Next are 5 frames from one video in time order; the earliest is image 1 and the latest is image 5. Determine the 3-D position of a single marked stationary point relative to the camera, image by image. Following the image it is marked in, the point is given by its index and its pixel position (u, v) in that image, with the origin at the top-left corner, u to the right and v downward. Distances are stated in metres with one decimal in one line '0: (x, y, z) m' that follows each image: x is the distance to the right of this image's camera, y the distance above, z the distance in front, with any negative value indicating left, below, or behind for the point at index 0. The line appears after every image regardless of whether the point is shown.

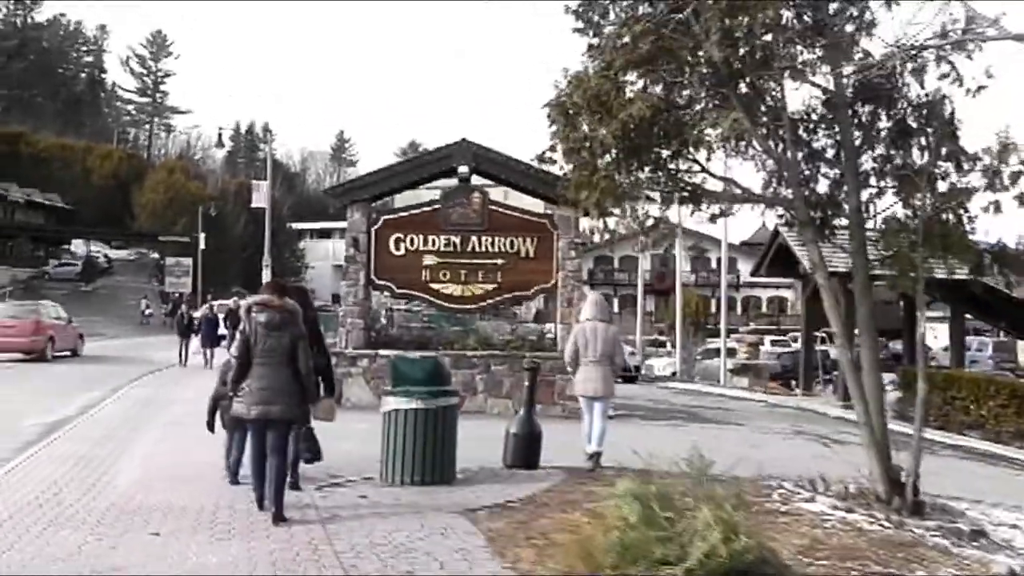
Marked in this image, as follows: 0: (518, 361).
0: (+0.1, -1.3, +19.9) m
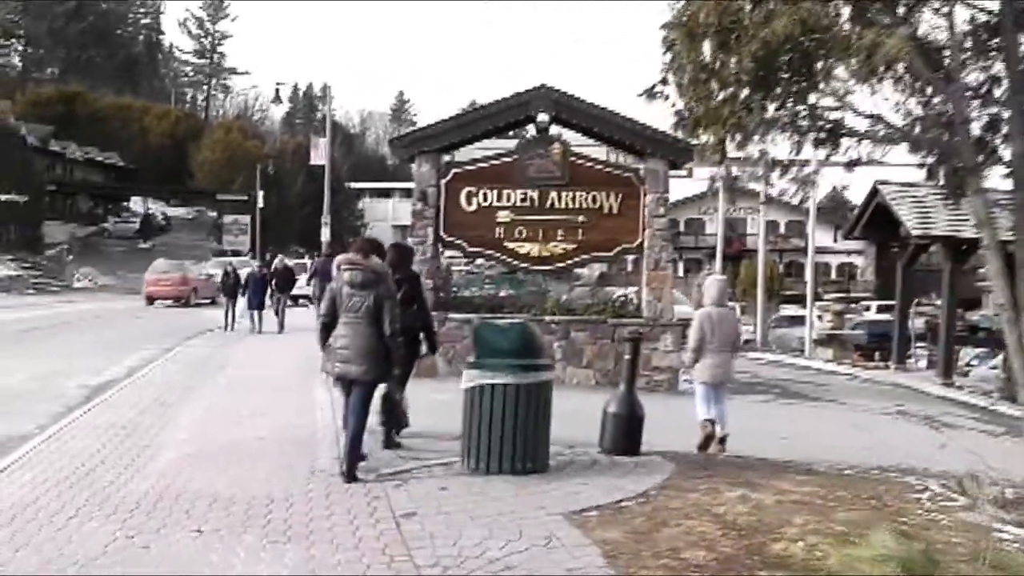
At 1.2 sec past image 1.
0: (+1.5, -0.7, +18.2) m
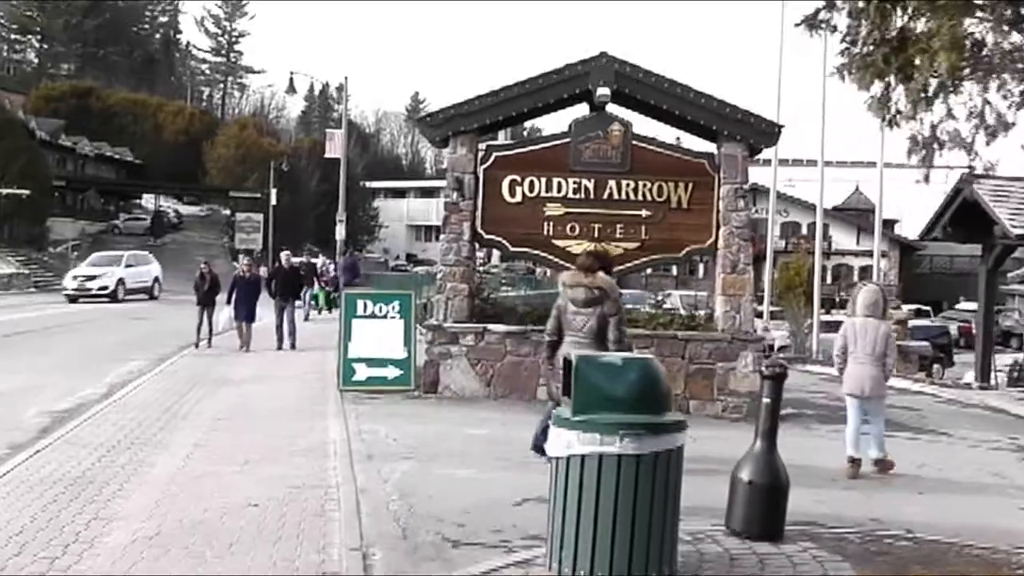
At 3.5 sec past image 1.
0: (+2.2, -0.8, +15.3) m
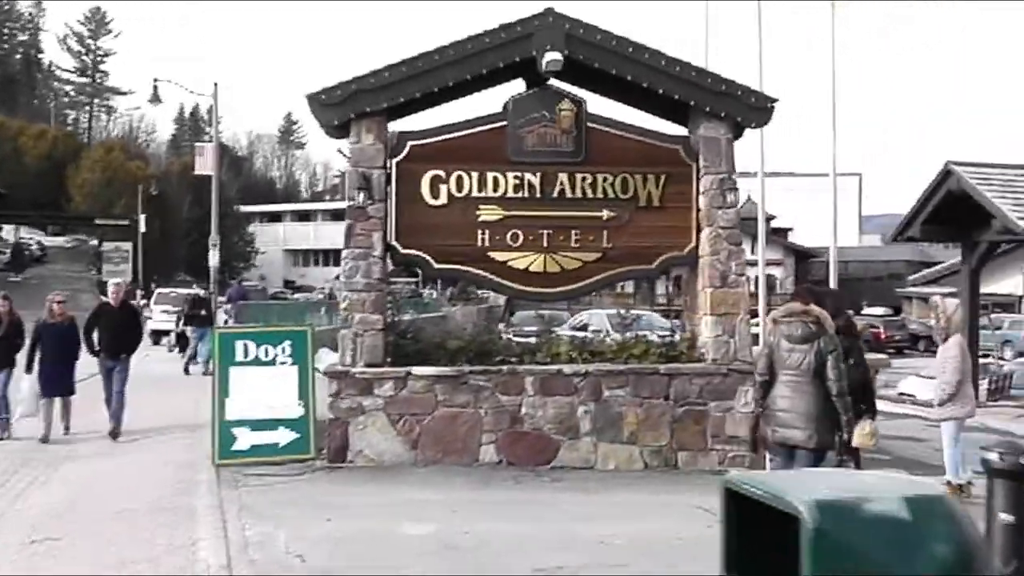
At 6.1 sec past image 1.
0: (+1.5, -1.0, +11.8) m
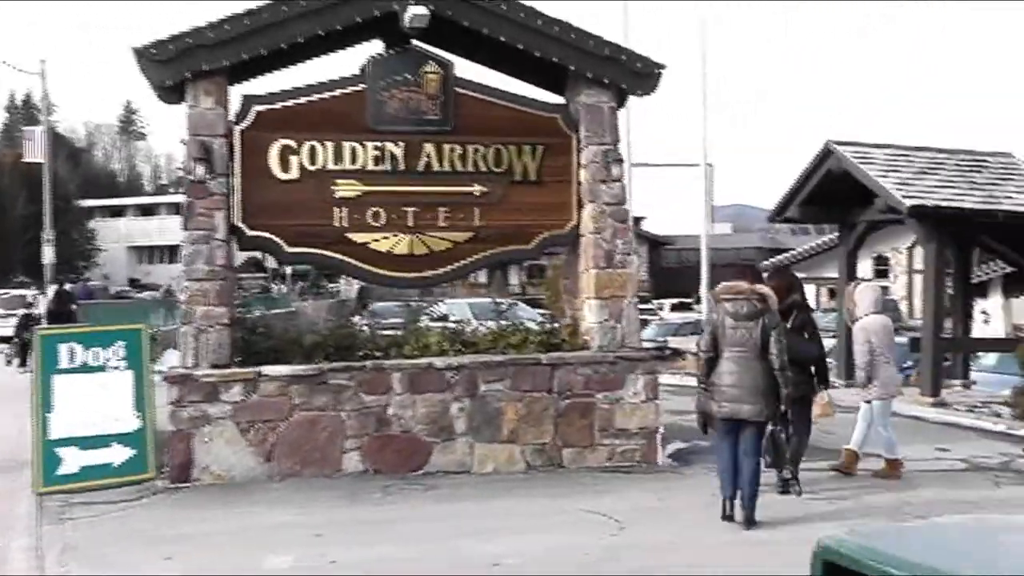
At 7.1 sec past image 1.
0: (+0.1, -0.8, +10.6) m
